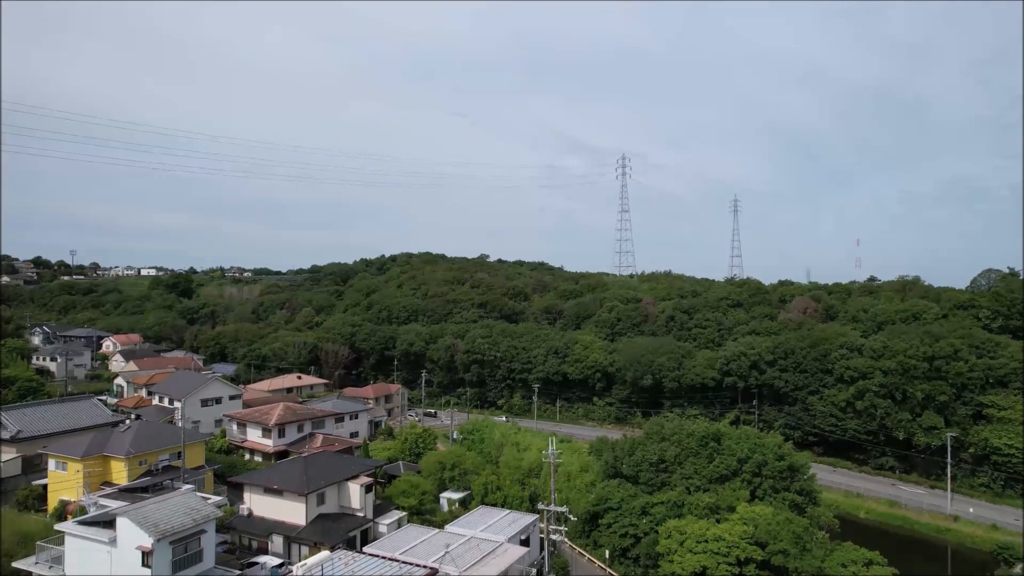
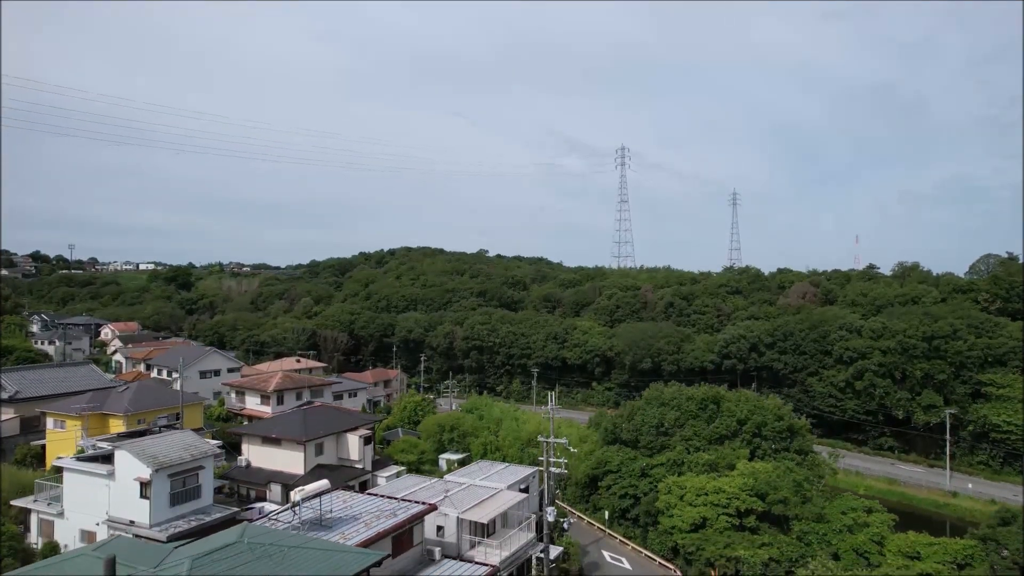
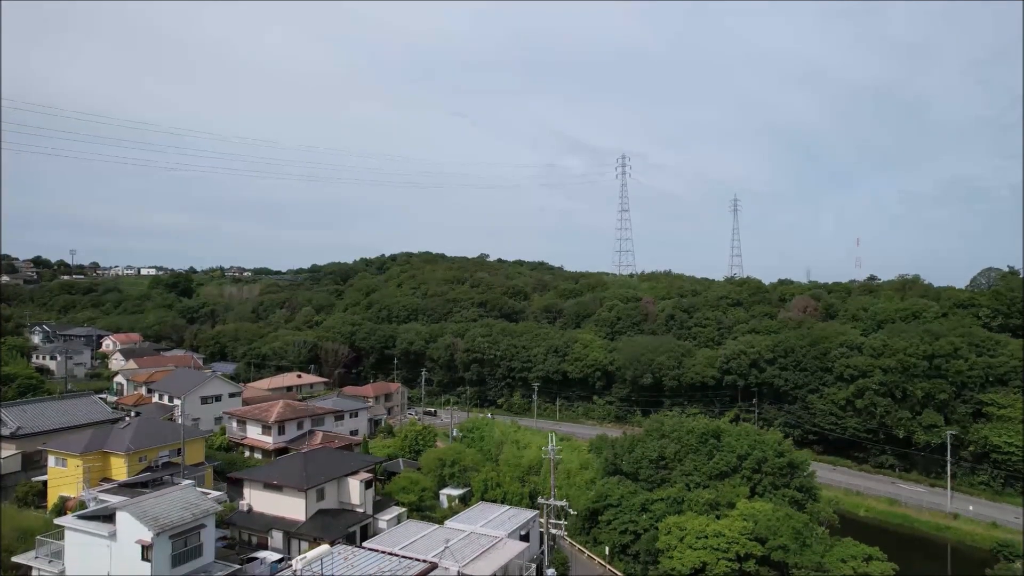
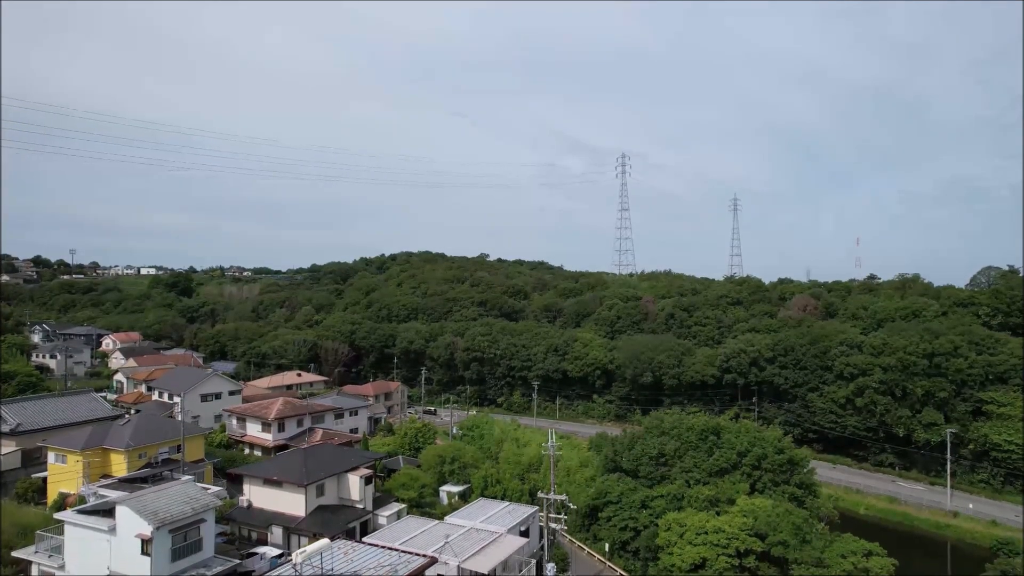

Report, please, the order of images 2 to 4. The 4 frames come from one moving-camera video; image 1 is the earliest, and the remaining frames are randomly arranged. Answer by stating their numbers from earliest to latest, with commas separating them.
3, 4, 2
